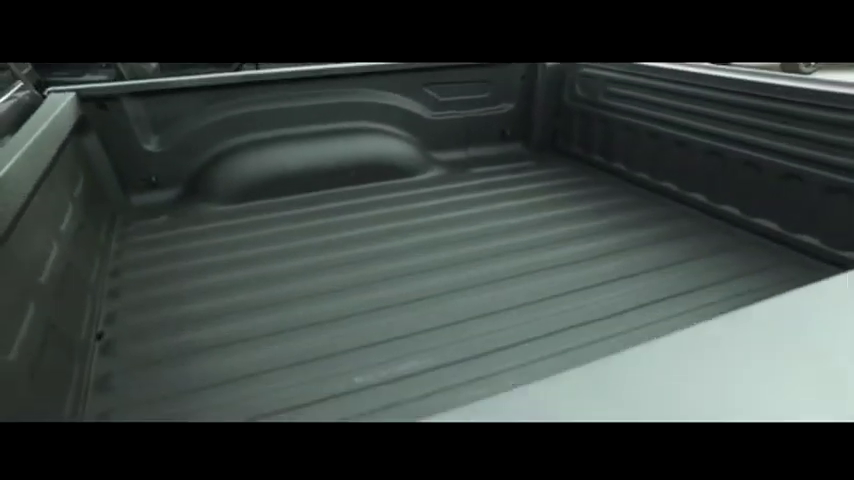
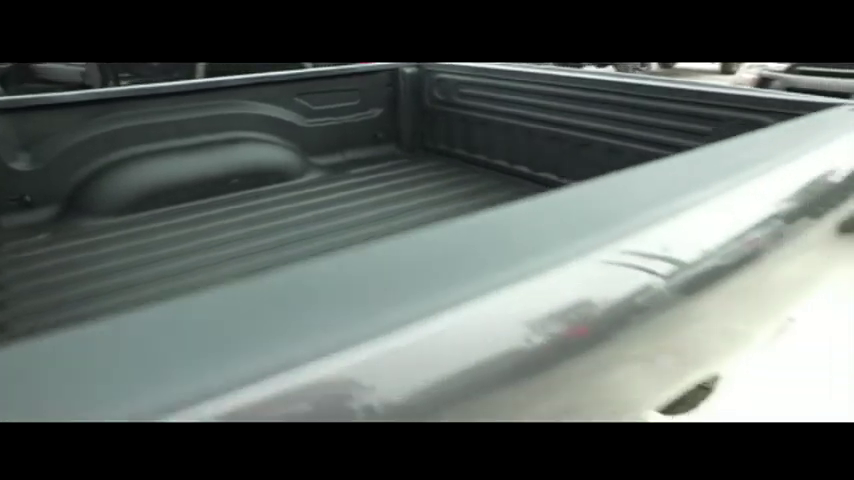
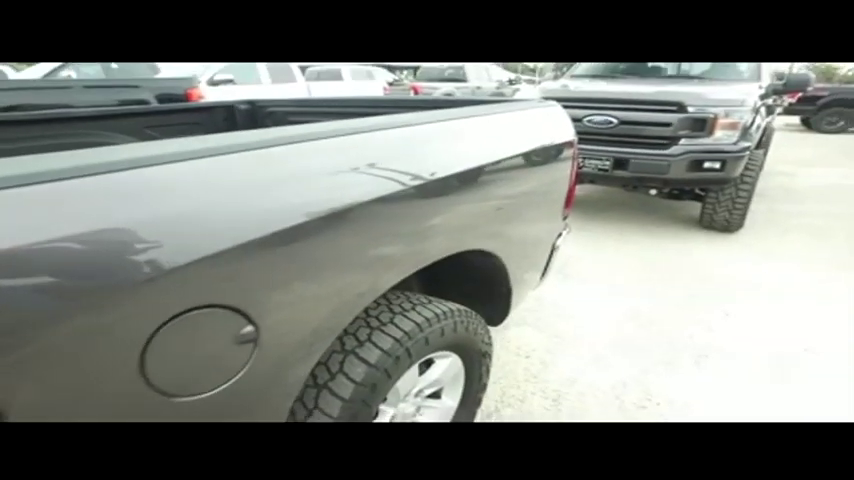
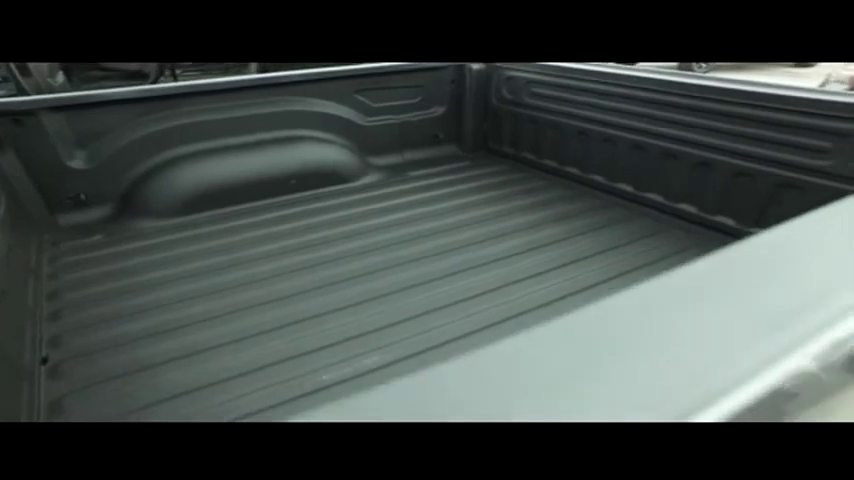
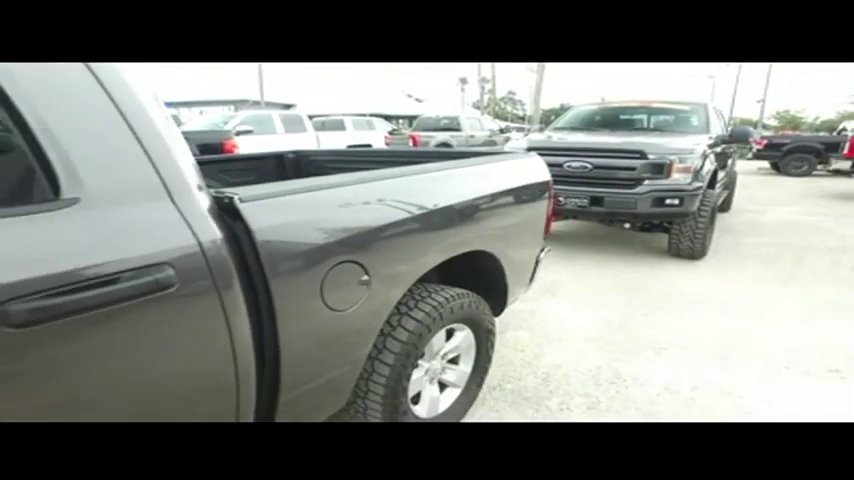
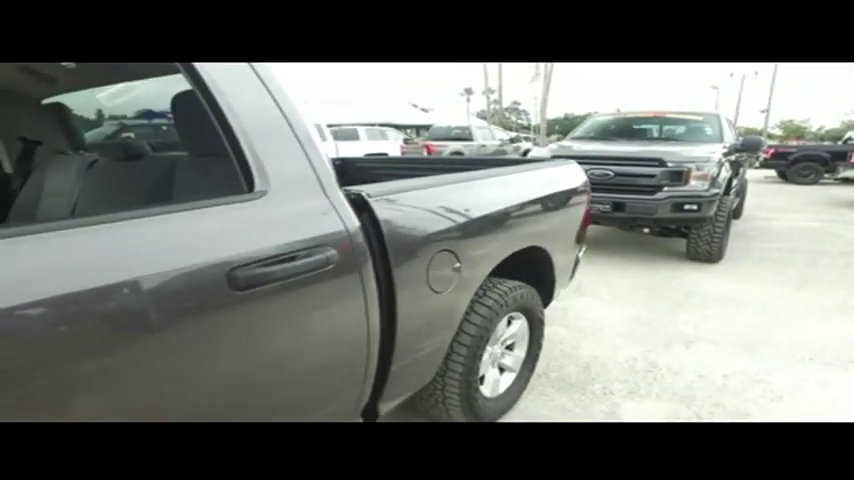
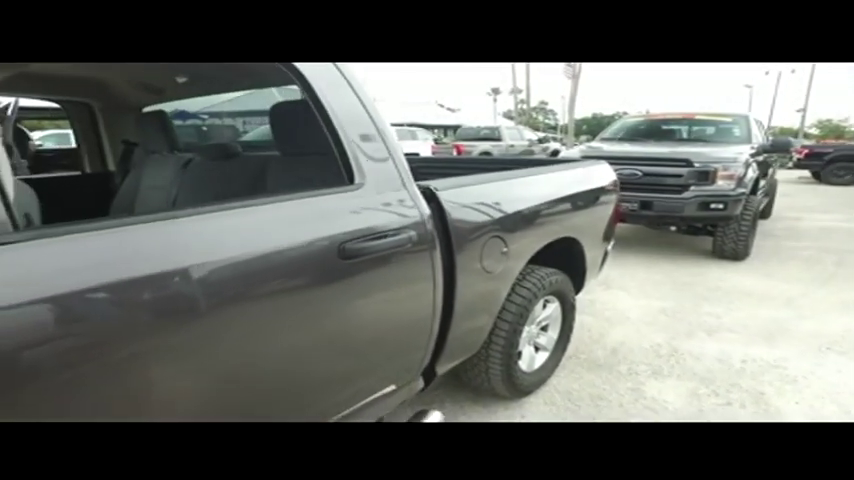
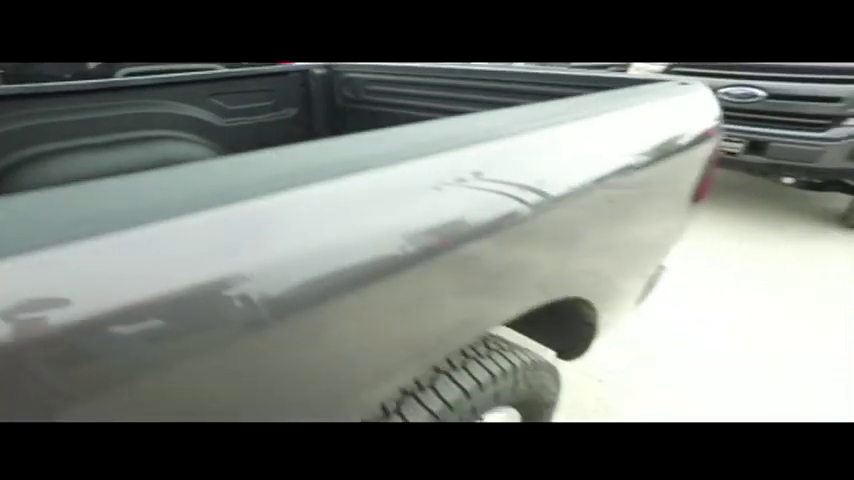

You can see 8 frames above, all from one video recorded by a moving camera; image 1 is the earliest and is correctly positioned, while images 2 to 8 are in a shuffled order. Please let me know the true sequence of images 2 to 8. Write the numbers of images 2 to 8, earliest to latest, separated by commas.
4, 2, 8, 3, 5, 6, 7
